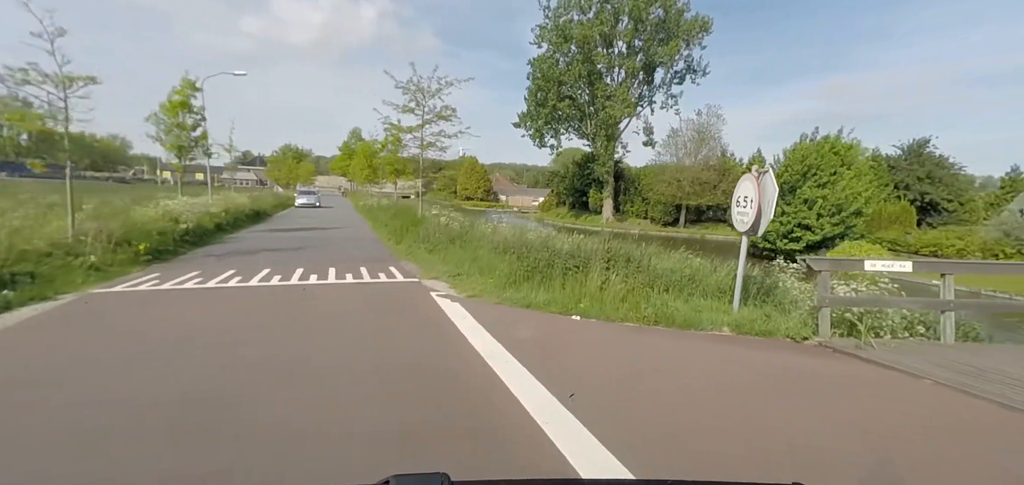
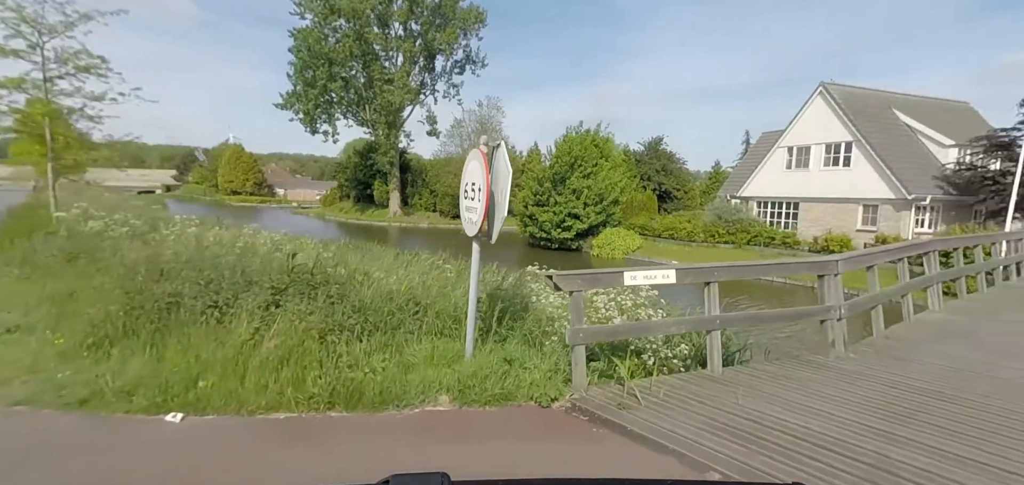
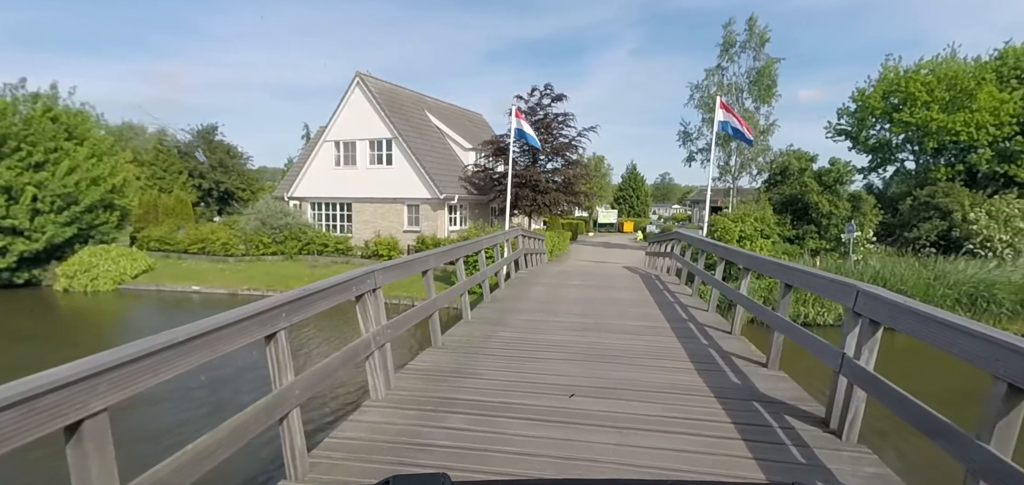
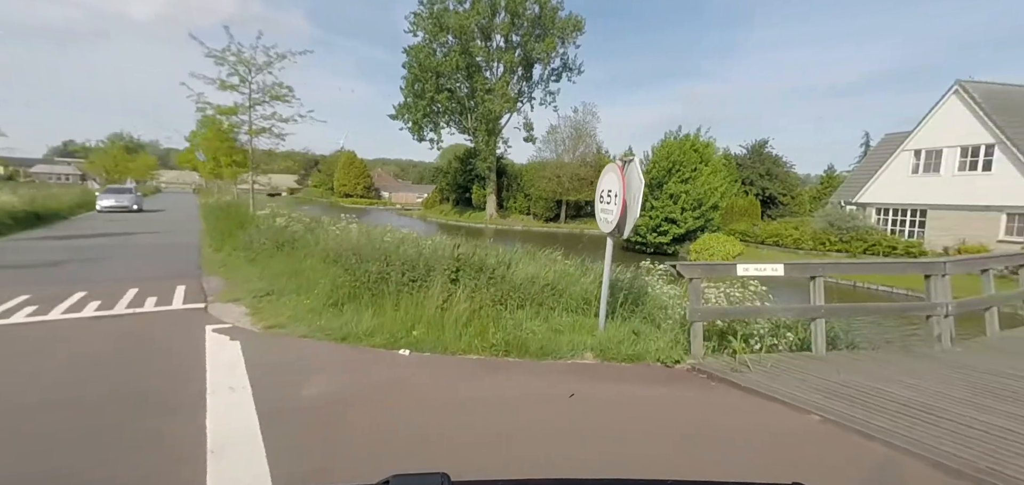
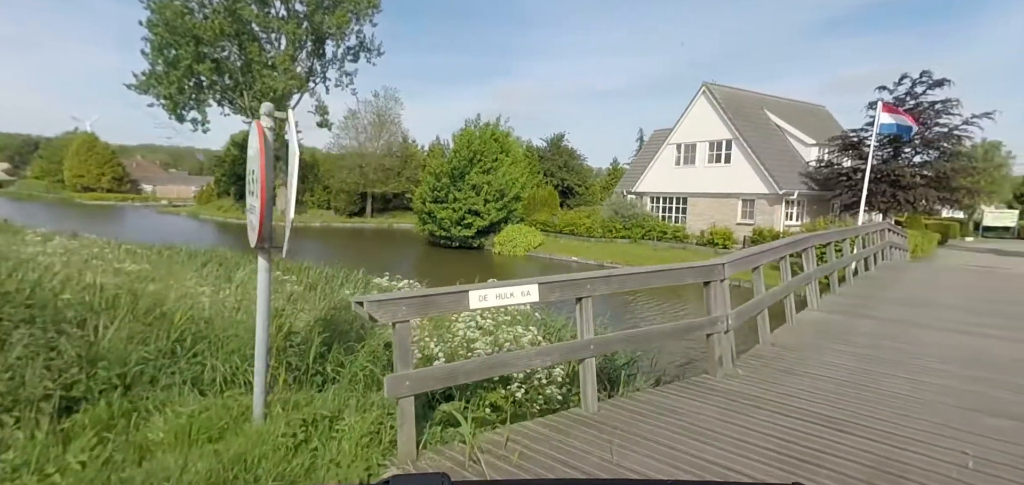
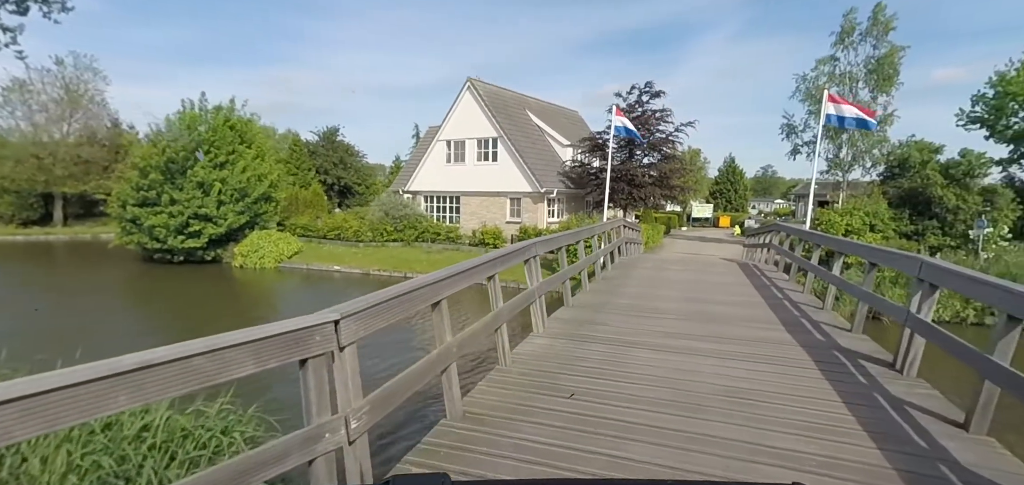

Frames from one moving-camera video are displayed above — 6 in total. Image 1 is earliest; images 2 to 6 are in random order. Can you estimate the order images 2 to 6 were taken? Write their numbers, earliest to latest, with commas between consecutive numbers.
4, 2, 5, 6, 3
